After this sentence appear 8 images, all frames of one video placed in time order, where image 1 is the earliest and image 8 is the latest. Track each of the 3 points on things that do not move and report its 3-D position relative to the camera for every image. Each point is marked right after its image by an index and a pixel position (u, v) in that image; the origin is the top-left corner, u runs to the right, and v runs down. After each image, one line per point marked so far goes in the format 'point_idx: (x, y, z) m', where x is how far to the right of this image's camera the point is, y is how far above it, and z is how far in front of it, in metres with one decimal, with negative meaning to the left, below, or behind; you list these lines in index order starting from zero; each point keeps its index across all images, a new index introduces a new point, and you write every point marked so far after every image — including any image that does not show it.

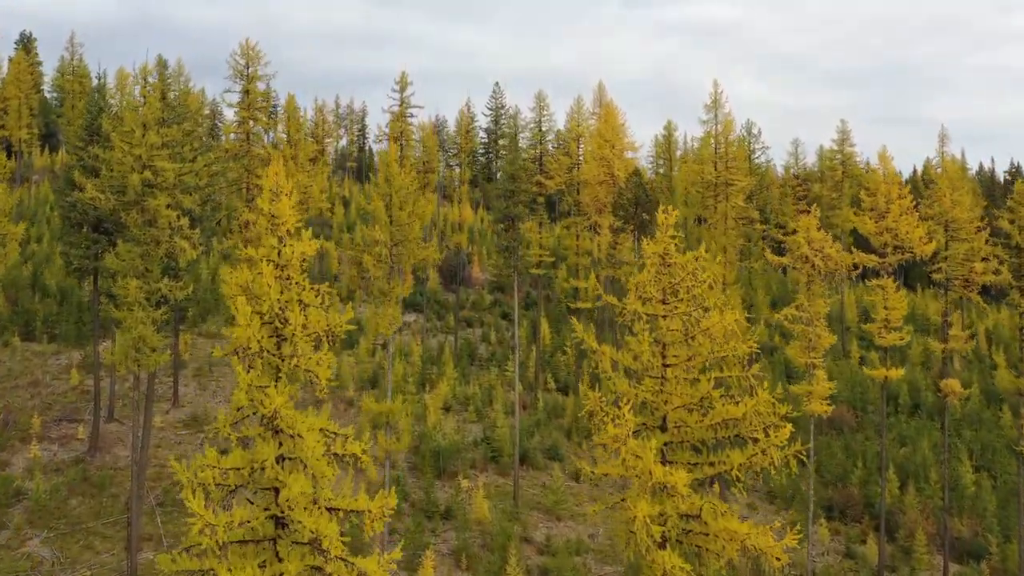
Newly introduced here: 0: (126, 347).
0: (-11.2, -1.7, +17.4) m
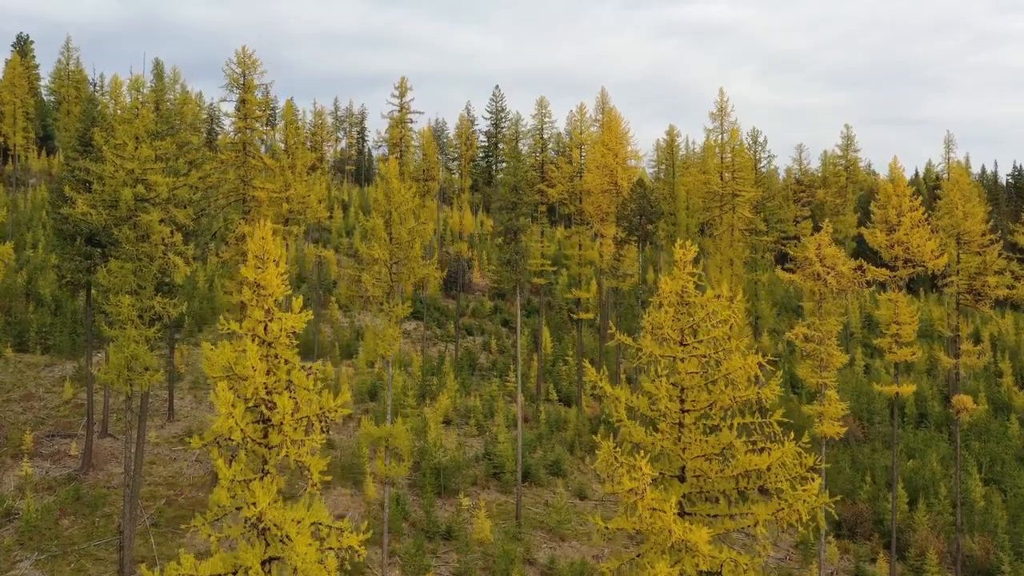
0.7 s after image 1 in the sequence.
0: (-11.1, -2.2, +16.9) m
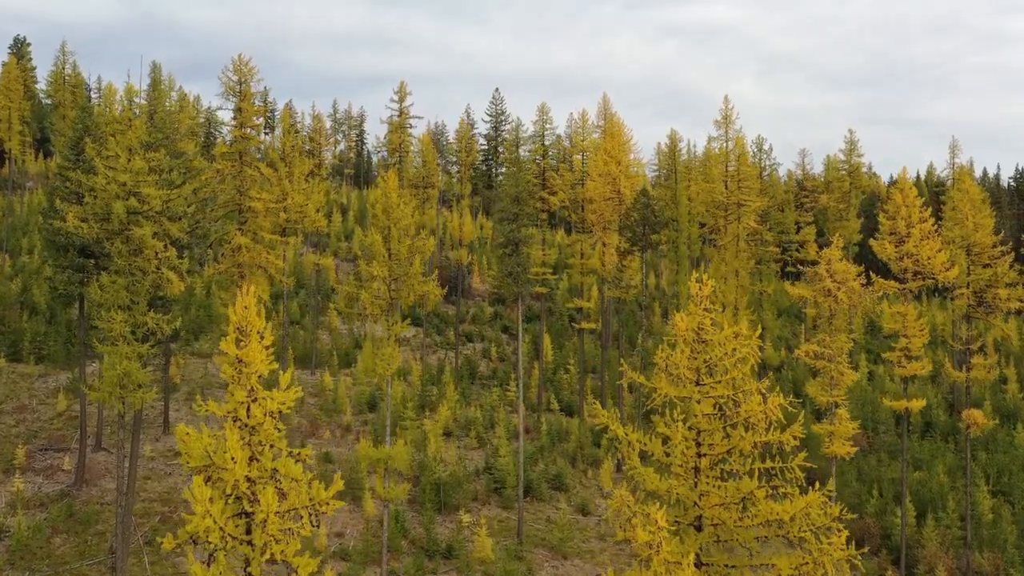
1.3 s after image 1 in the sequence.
0: (-11.1, -2.6, +16.5) m
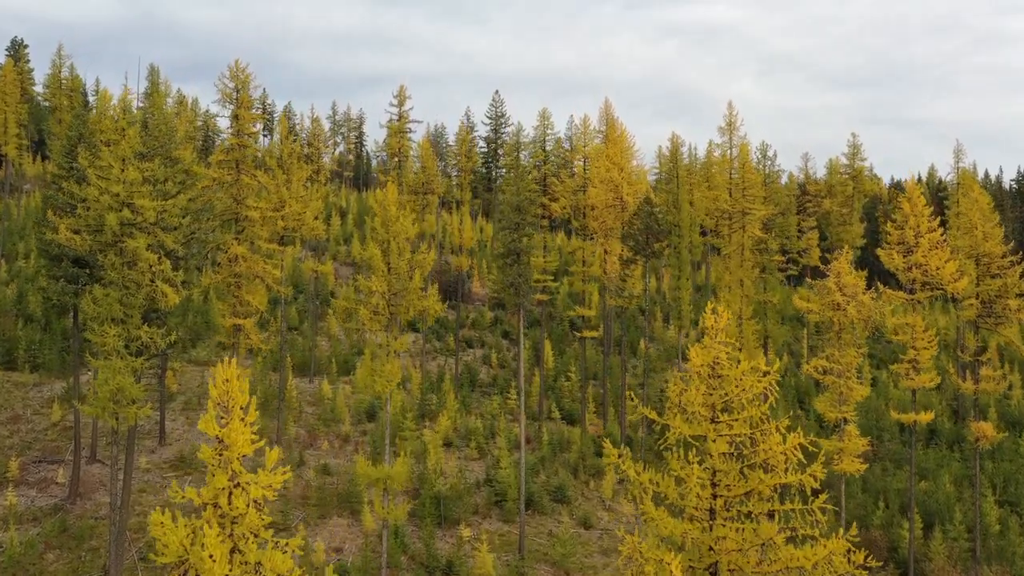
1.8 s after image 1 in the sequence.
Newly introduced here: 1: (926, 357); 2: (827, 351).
0: (-11.0, -3.0, +16.1) m
1: (+13.2, -2.2, +19.1) m
2: (+8.6, -1.8, +16.3) m
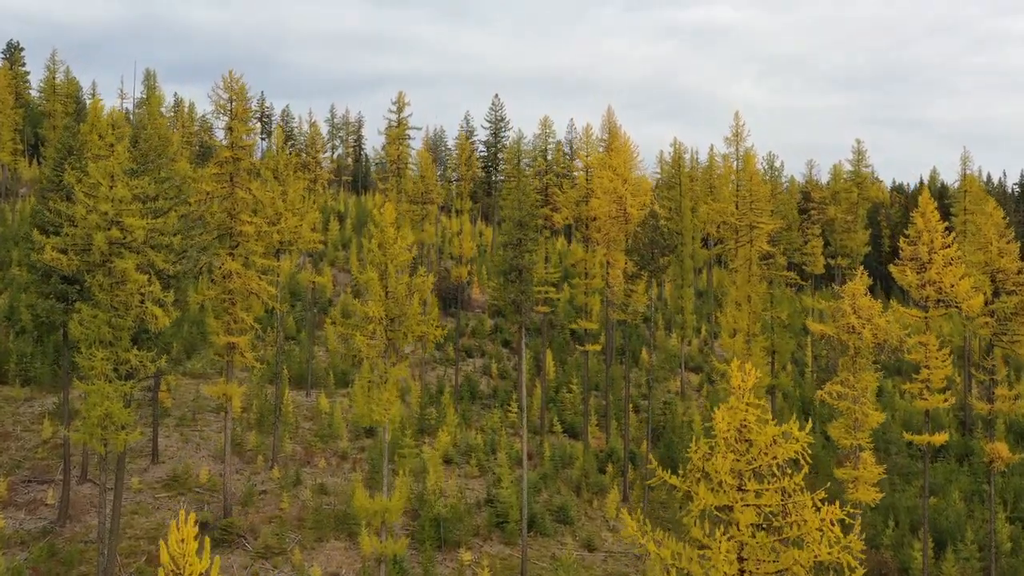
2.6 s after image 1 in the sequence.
0: (-10.9, -3.5, +15.6) m
1: (+13.3, -2.8, +18.5) m
2: (+8.6, -2.3, +15.8) m
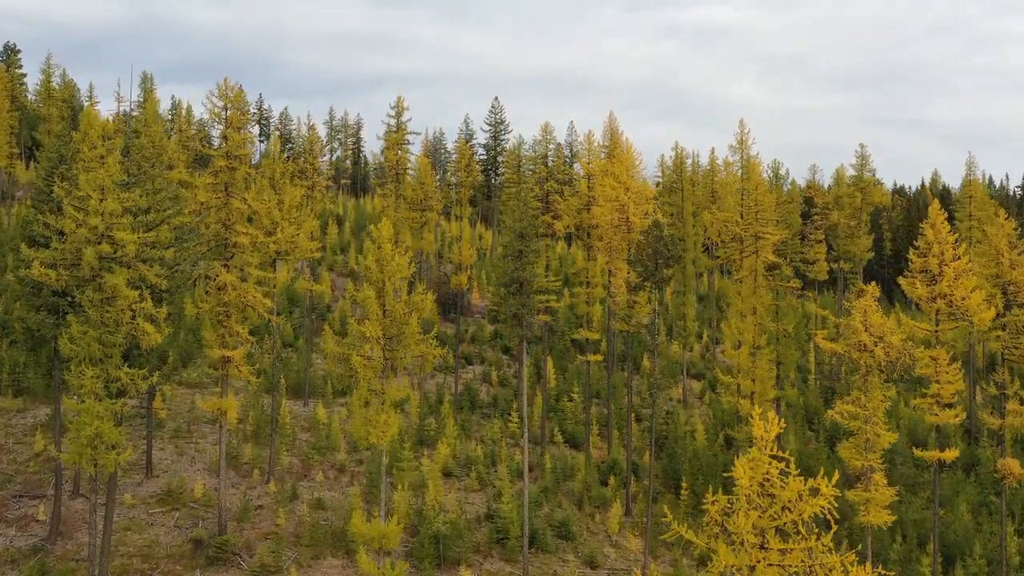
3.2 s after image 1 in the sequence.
0: (-10.9, -4.0, +15.1) m
1: (+13.3, -3.2, +18.1) m
2: (+8.7, -2.7, +15.3) m
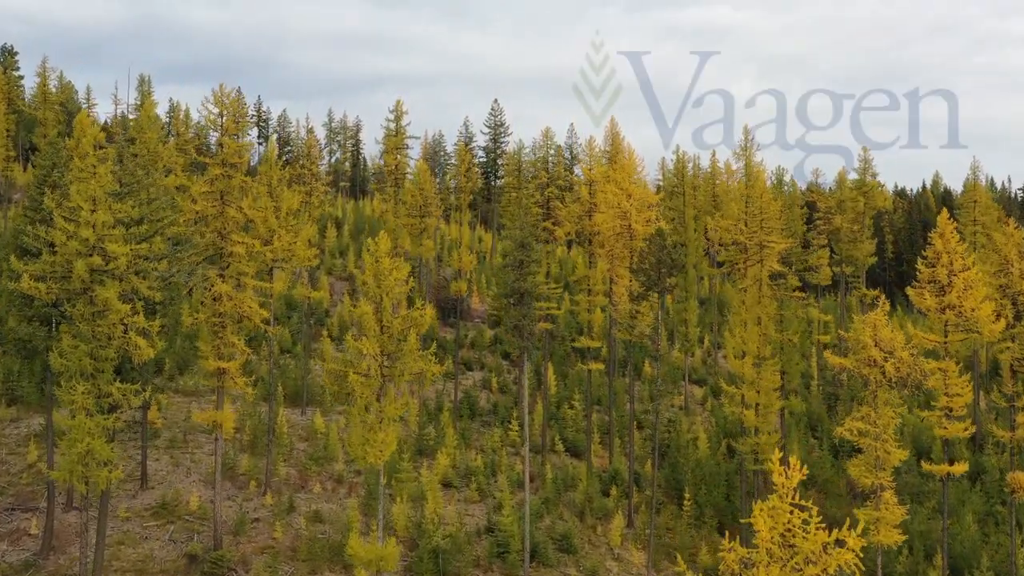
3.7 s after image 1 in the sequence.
0: (-10.9, -4.3, +14.8) m
1: (+13.3, -3.5, +17.8) m
2: (+8.7, -3.0, +15.0) m
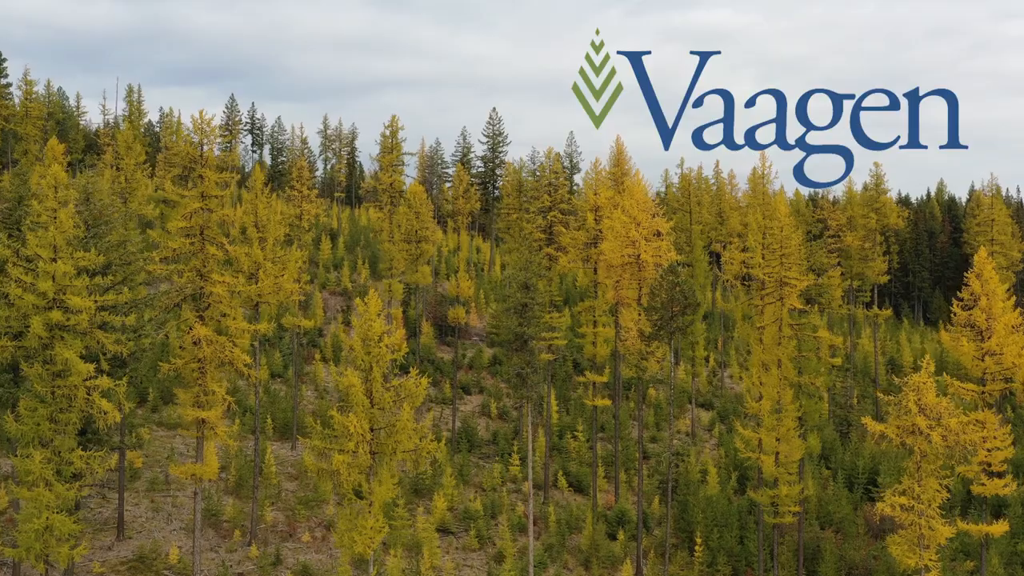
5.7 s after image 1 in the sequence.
0: (-10.8, -5.6, +13.3) m
1: (+13.4, -4.8, +16.4) m
2: (+8.8, -4.3, +13.6) m
